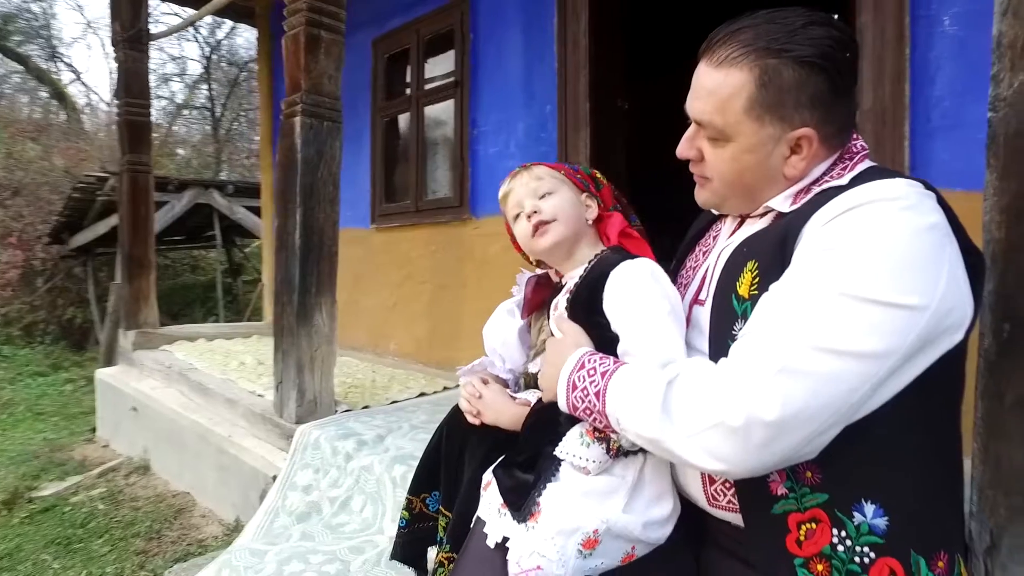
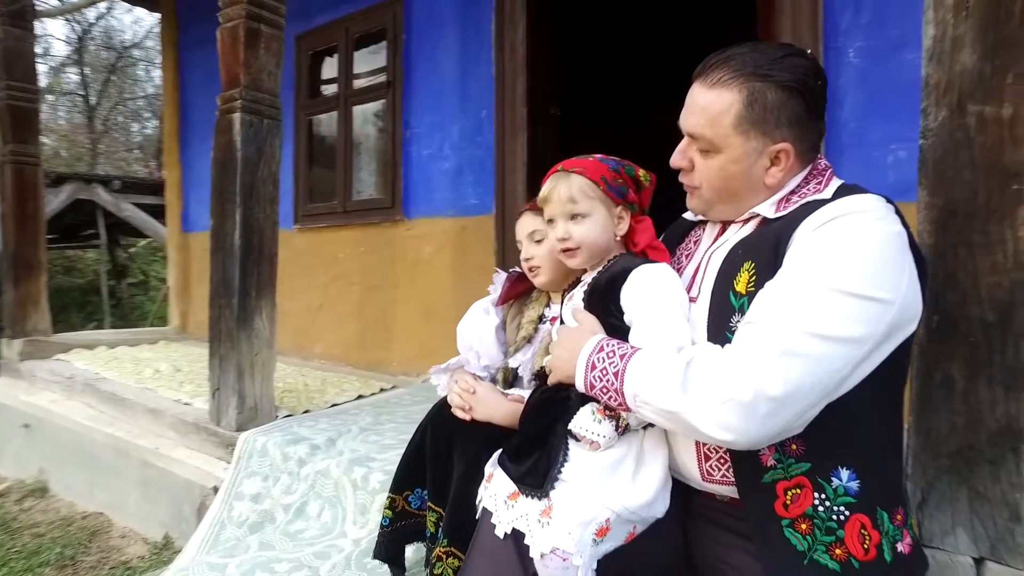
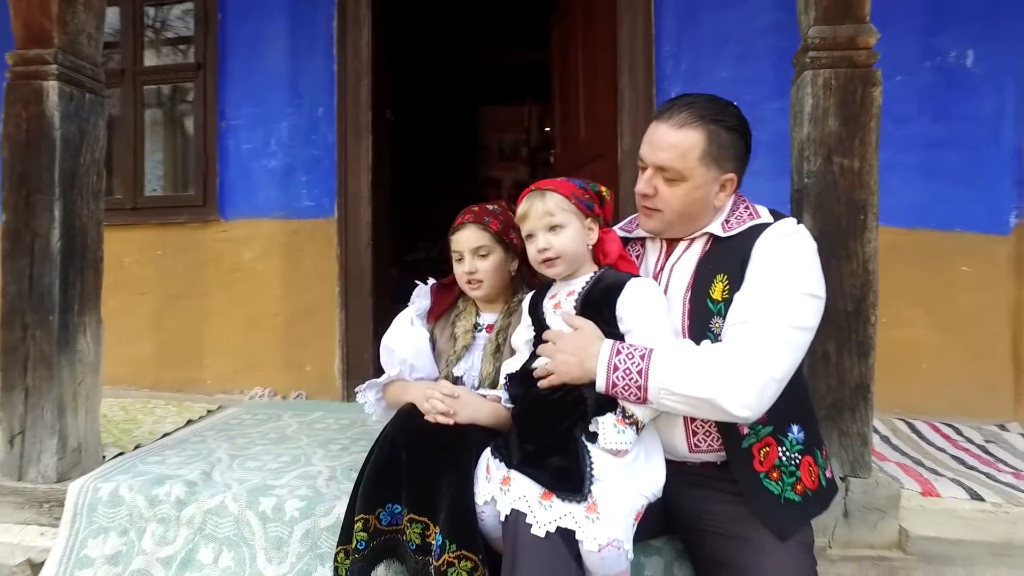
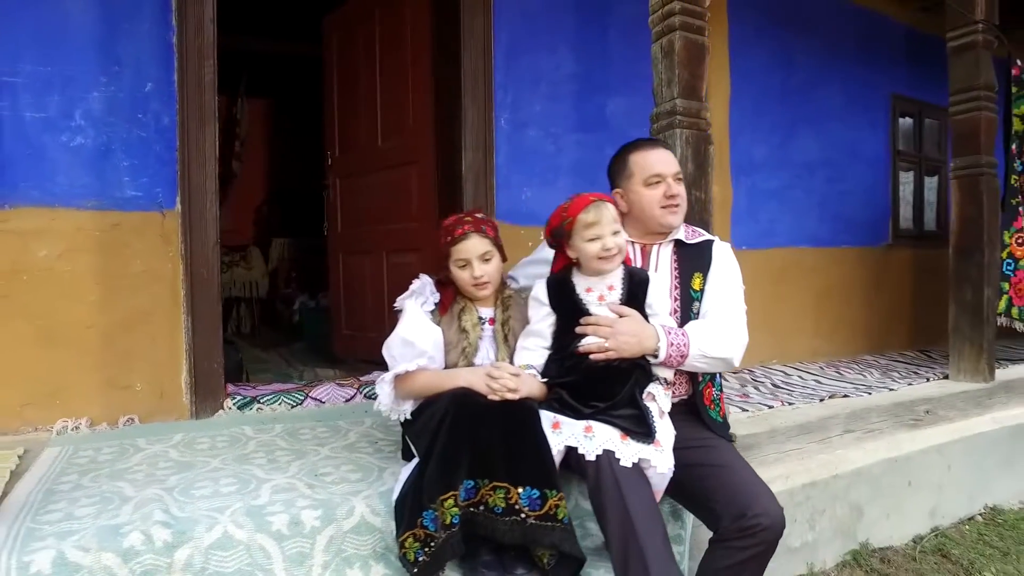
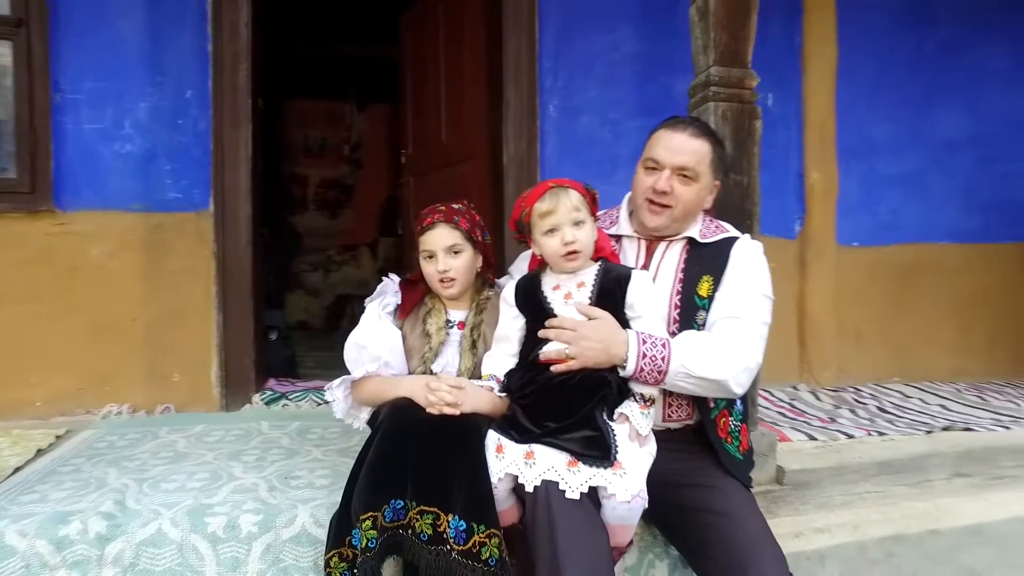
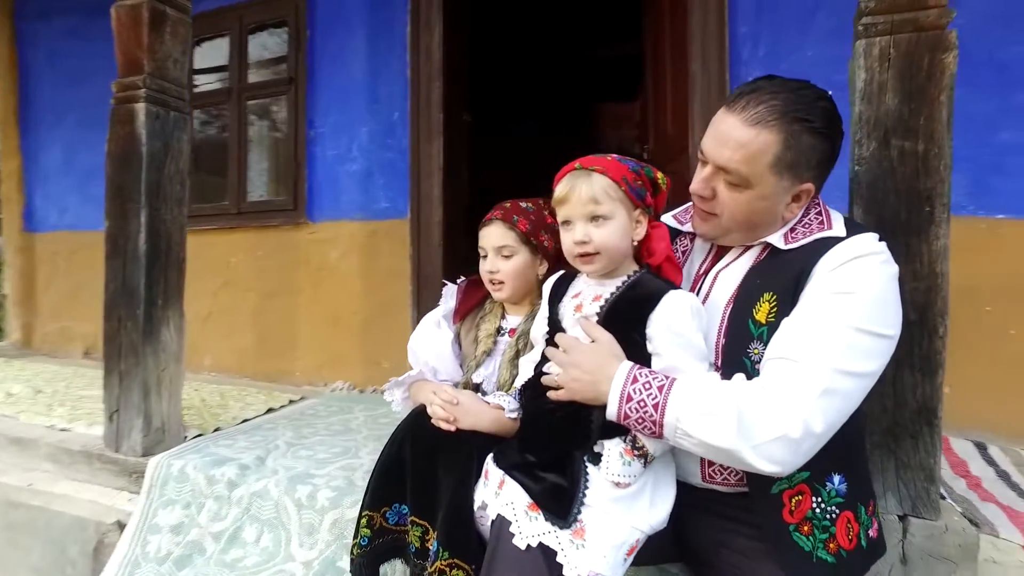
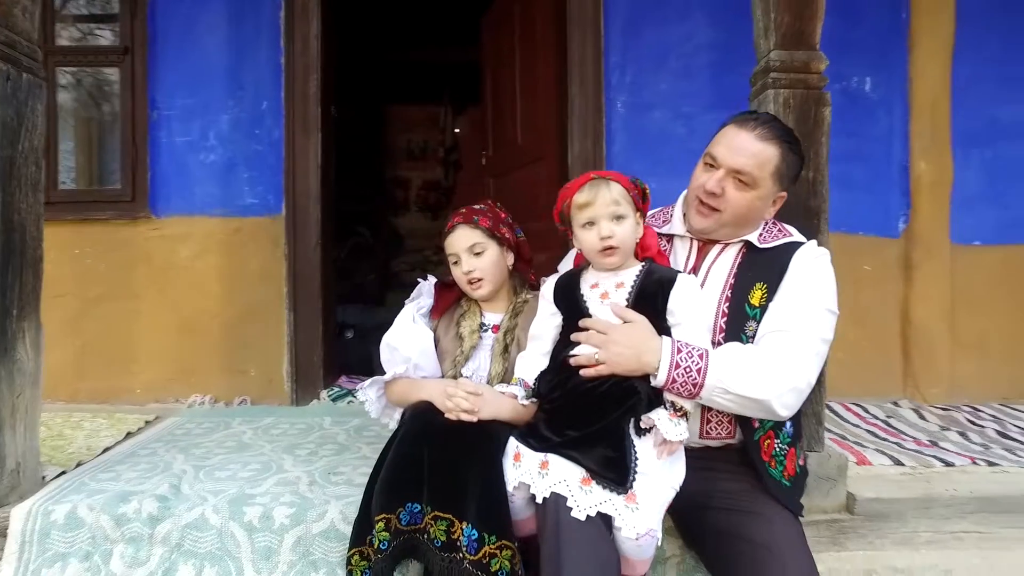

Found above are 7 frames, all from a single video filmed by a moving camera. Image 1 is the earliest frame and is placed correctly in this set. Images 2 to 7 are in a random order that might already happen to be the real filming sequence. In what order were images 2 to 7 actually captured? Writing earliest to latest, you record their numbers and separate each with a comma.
2, 6, 3, 7, 5, 4
